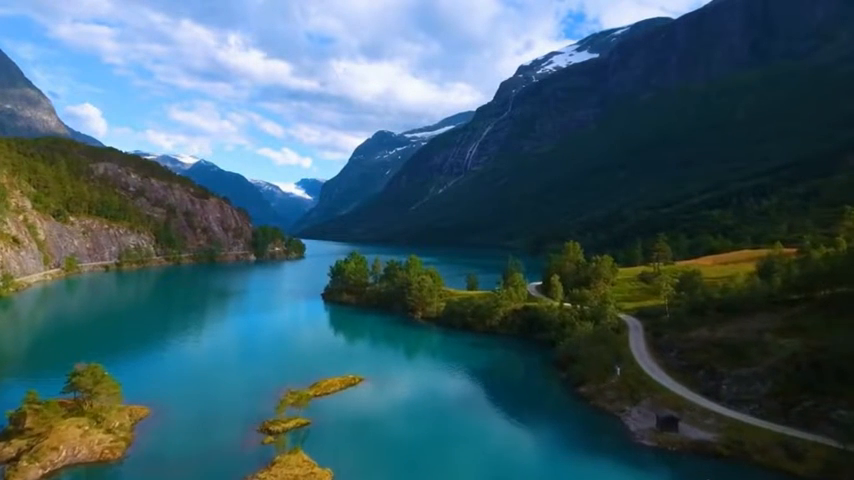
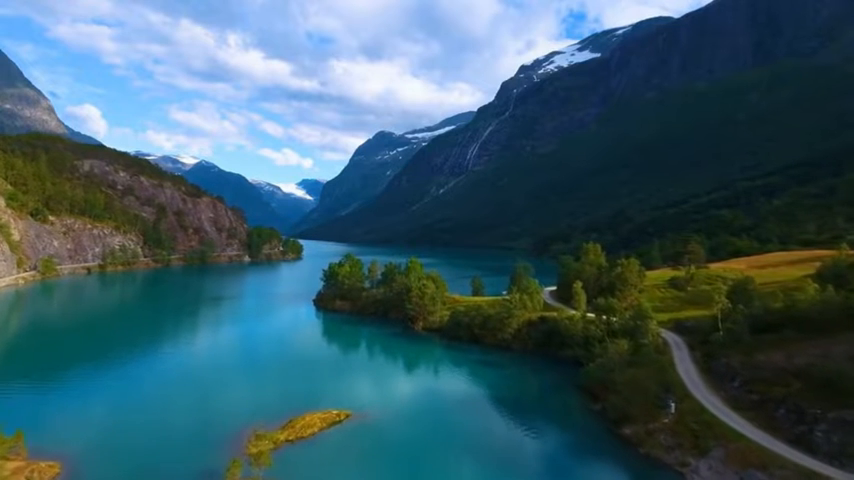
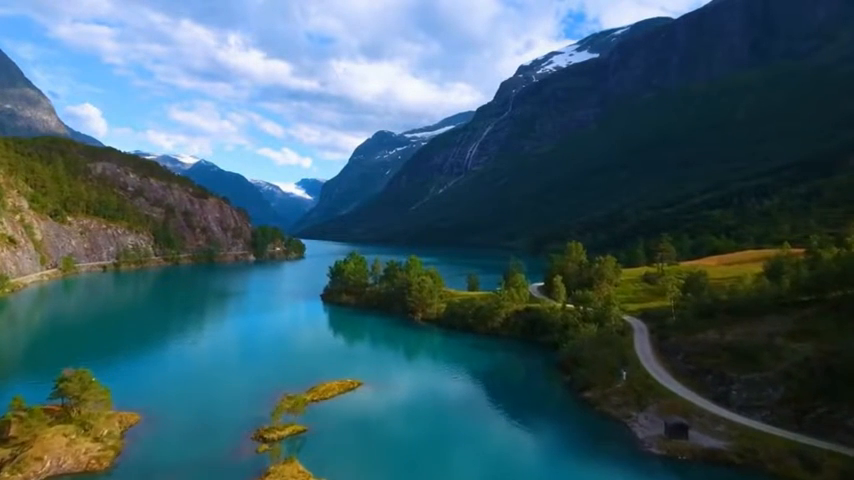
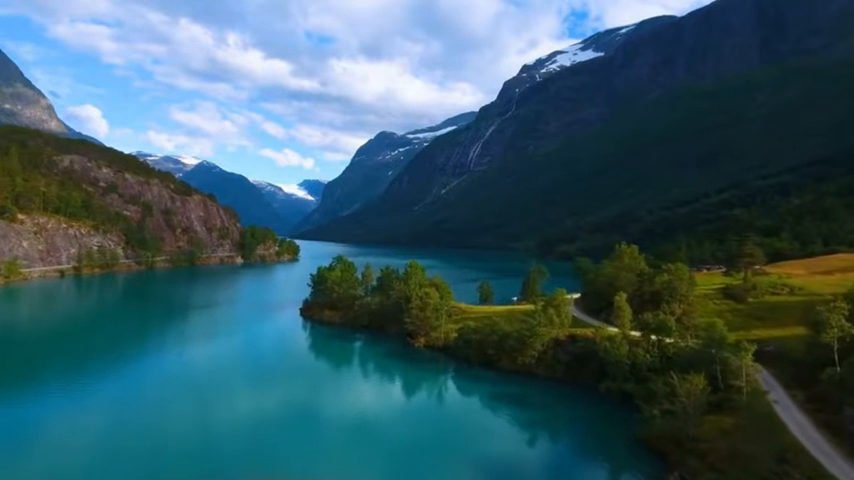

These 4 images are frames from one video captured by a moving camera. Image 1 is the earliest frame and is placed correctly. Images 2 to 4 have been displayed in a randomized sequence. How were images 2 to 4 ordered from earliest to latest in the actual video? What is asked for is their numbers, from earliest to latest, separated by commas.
3, 2, 4
